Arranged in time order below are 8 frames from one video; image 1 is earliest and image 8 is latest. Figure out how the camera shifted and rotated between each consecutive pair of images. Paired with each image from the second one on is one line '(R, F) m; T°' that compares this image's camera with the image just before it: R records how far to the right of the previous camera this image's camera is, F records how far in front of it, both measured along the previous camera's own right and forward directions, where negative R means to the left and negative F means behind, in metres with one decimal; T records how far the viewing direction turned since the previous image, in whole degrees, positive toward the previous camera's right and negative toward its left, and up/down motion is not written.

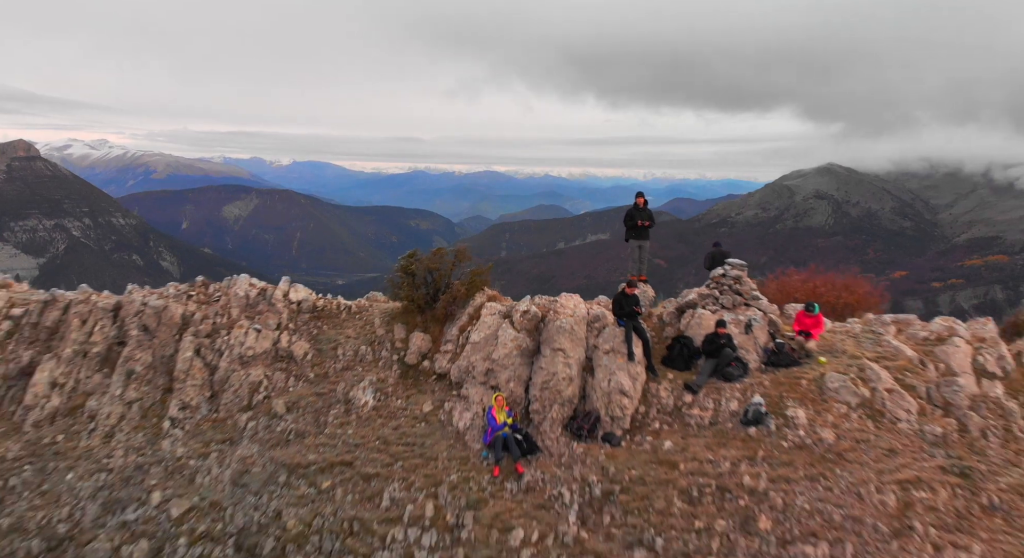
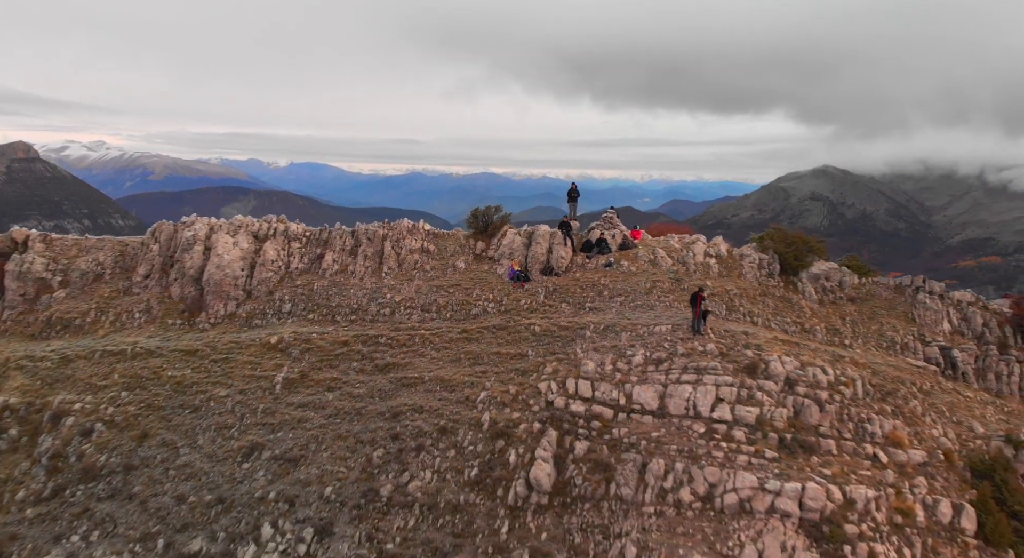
(-0.3, -10.2) m; 0°
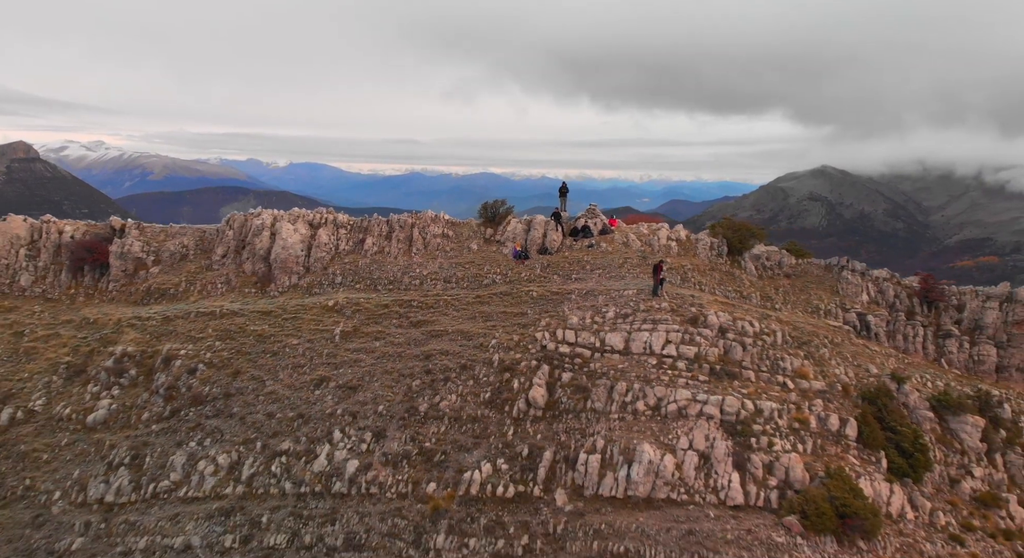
(-0.1, -4.5) m; 0°
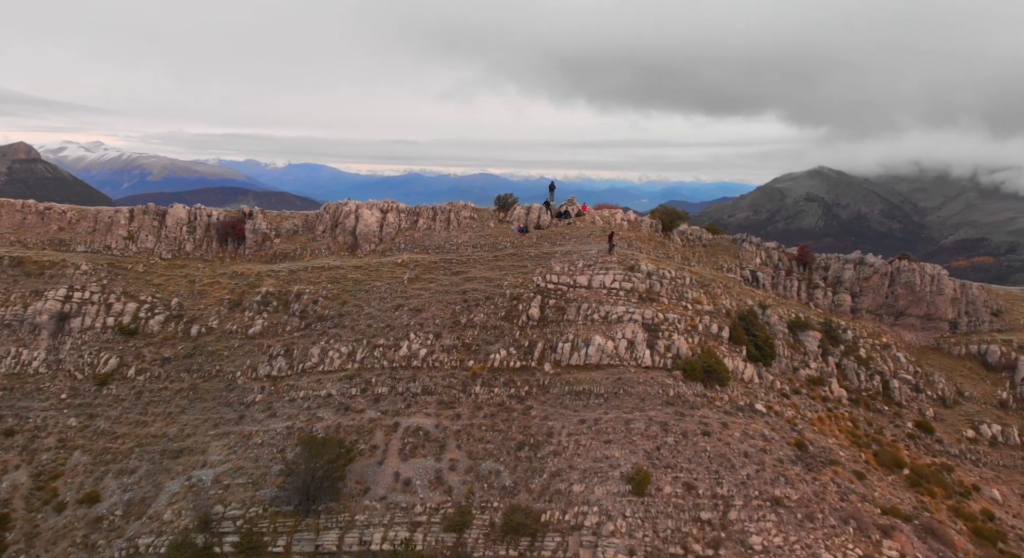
(-0.4, -10.7) m; 0°
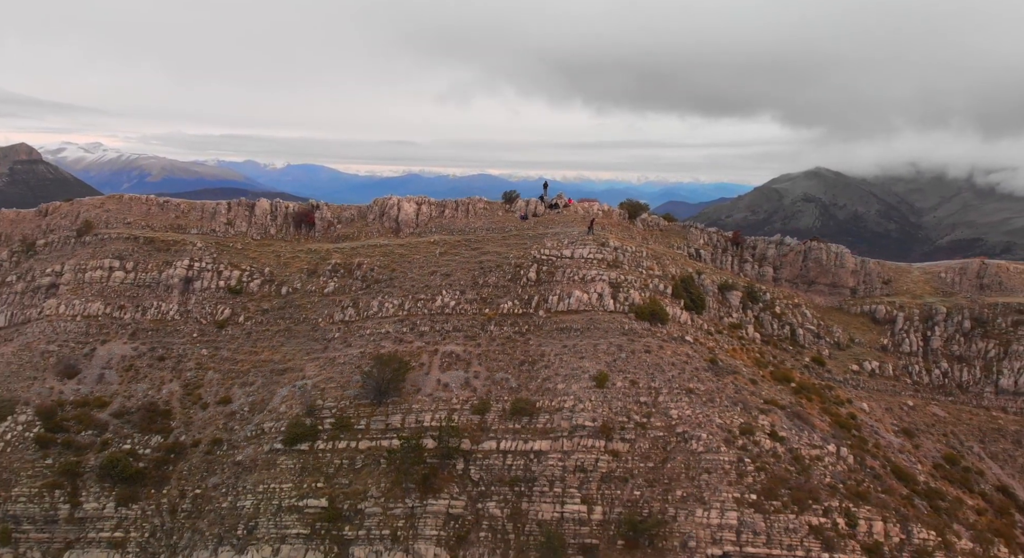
(-0.4, -10.8) m; 0°
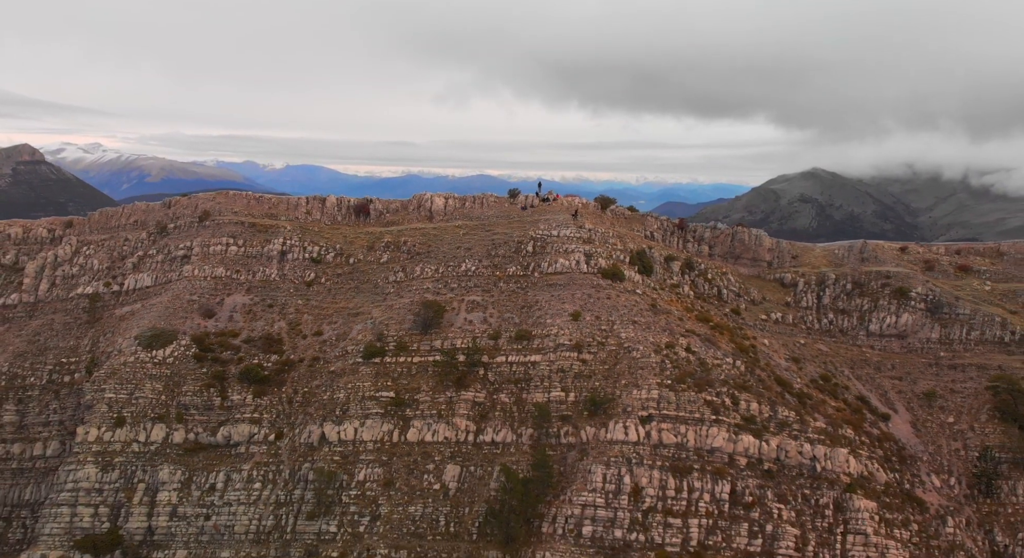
(-0.5, -15.7) m; 0°
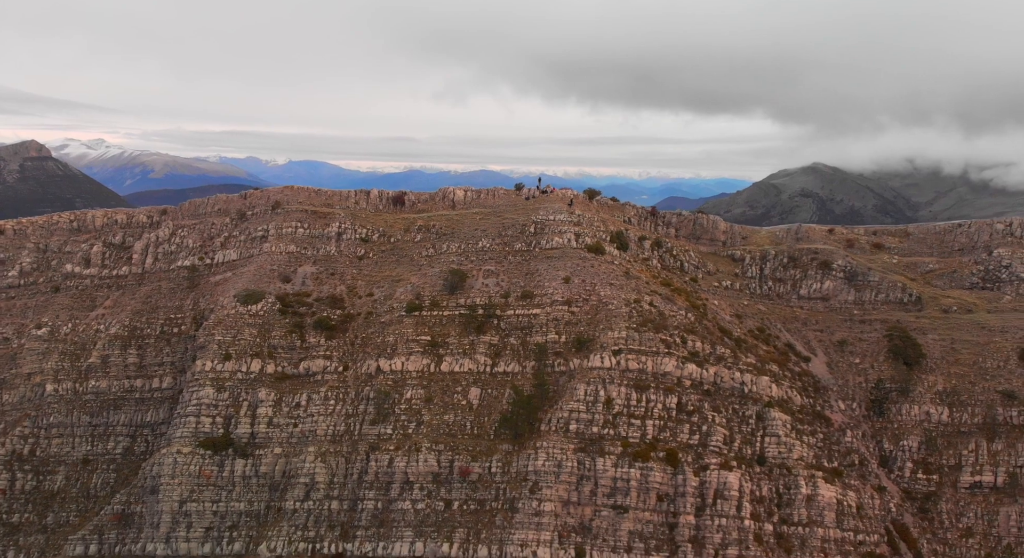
(-0.5, -15.5) m; 0°
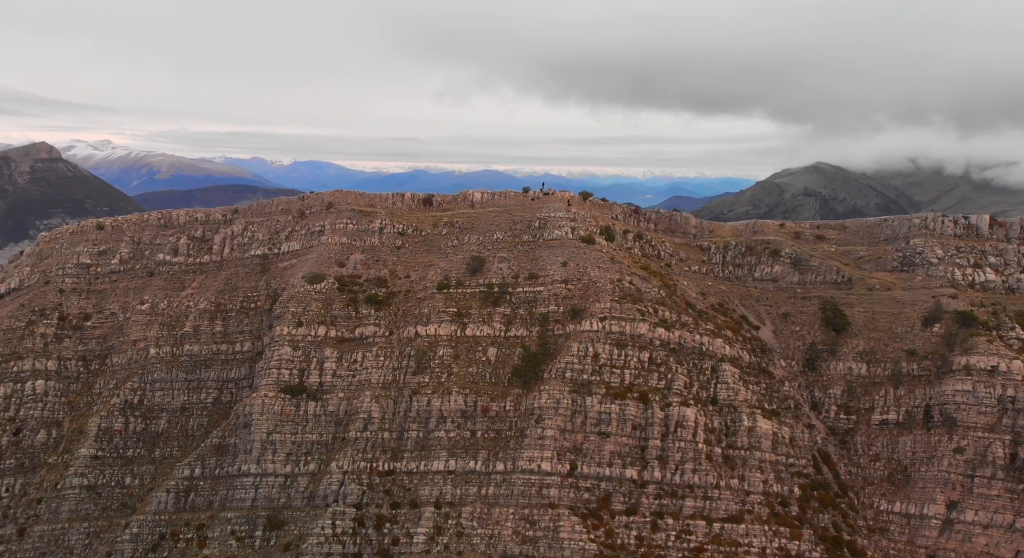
(-0.8, -17.0) m; 0°
